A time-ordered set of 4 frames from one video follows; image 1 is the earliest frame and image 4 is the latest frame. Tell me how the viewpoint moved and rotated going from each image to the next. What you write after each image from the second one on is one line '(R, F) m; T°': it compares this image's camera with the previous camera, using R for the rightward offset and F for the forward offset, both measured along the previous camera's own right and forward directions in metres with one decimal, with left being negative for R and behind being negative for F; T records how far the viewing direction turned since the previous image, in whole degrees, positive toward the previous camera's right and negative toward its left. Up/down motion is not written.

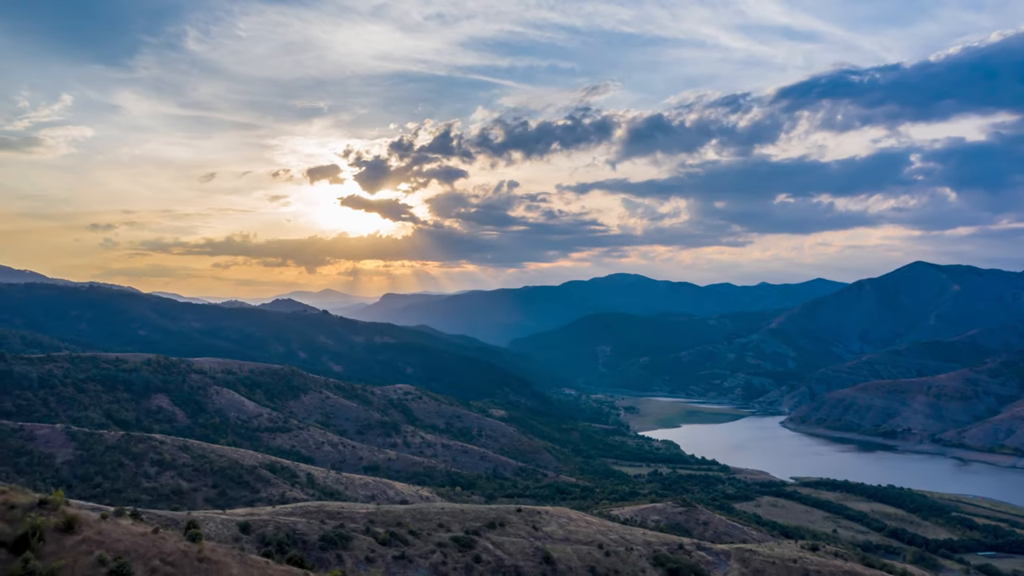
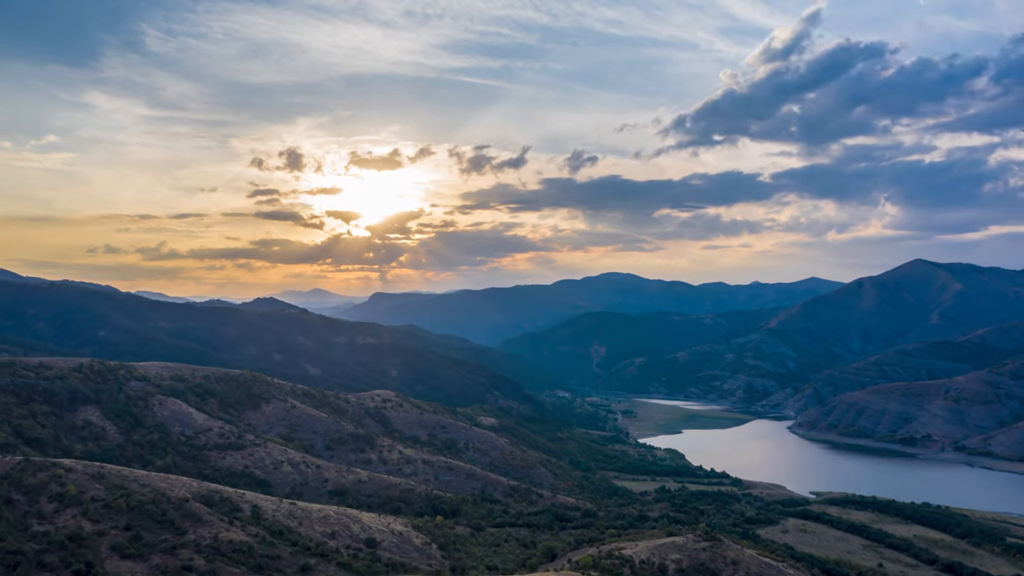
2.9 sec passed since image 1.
(+0.1, +8.1) m; +1°
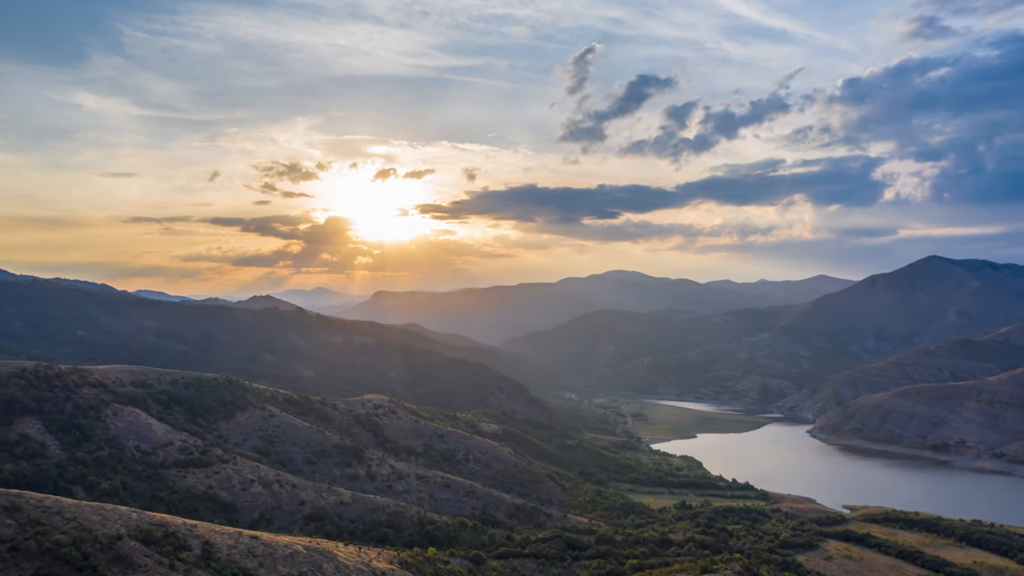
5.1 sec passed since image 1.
(-0.1, +6.6) m; 0°
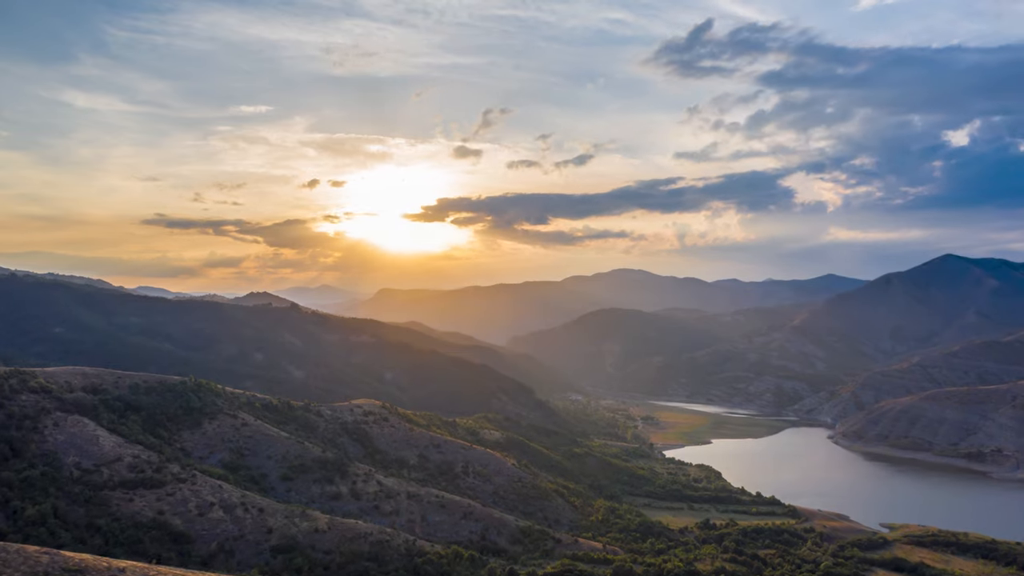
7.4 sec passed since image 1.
(0.0, +6.4) m; 0°
